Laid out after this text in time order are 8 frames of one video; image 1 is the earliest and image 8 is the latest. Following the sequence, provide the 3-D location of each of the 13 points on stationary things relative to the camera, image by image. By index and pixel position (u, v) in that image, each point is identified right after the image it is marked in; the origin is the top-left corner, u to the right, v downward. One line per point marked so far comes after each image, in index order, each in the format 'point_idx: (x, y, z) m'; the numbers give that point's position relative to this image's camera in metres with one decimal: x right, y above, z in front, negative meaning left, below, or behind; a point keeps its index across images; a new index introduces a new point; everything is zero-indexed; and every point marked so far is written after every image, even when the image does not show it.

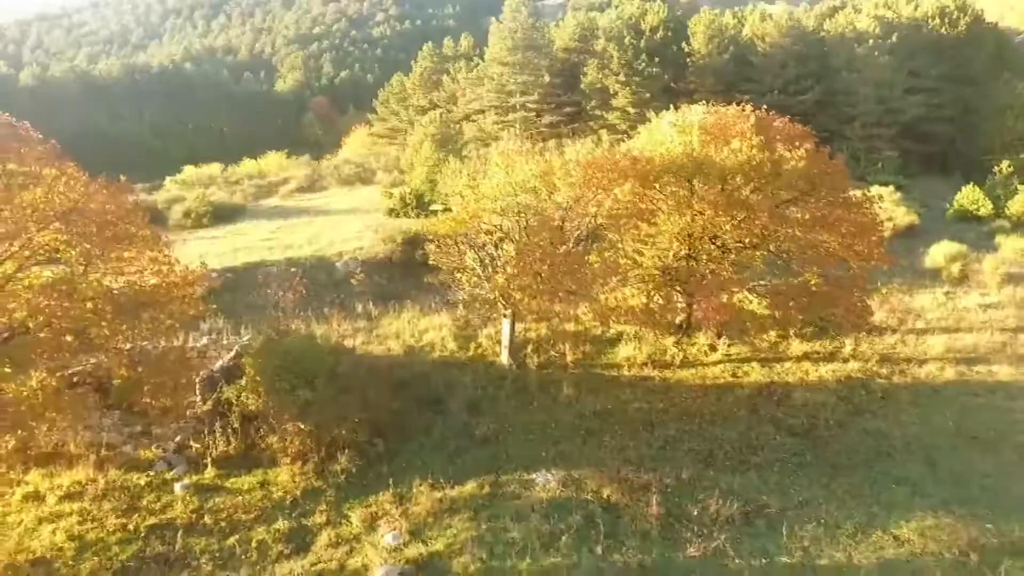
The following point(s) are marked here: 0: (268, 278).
0: (-5.6, +0.2, +18.1) m
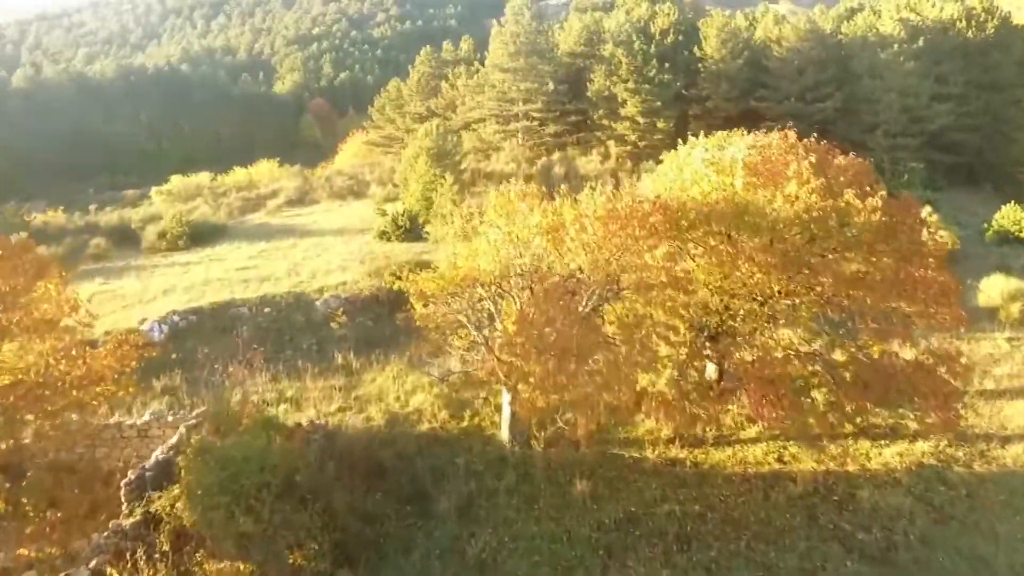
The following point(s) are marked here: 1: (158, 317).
0: (-5.5, -0.7, +16.0) m
1: (-7.0, -0.6, +15.7) m
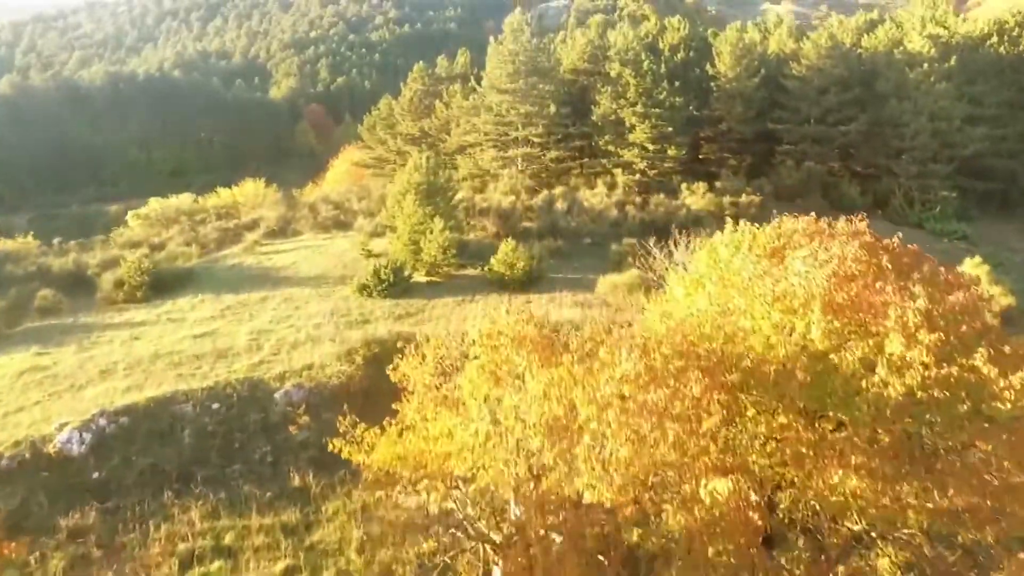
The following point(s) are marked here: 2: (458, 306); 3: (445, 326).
0: (-5.6, -2.3, +13.4) m
1: (-7.1, -2.2, +13.1) m
2: (-1.3, -0.5, +19.3) m
3: (-1.5, -0.9, +17.5) m
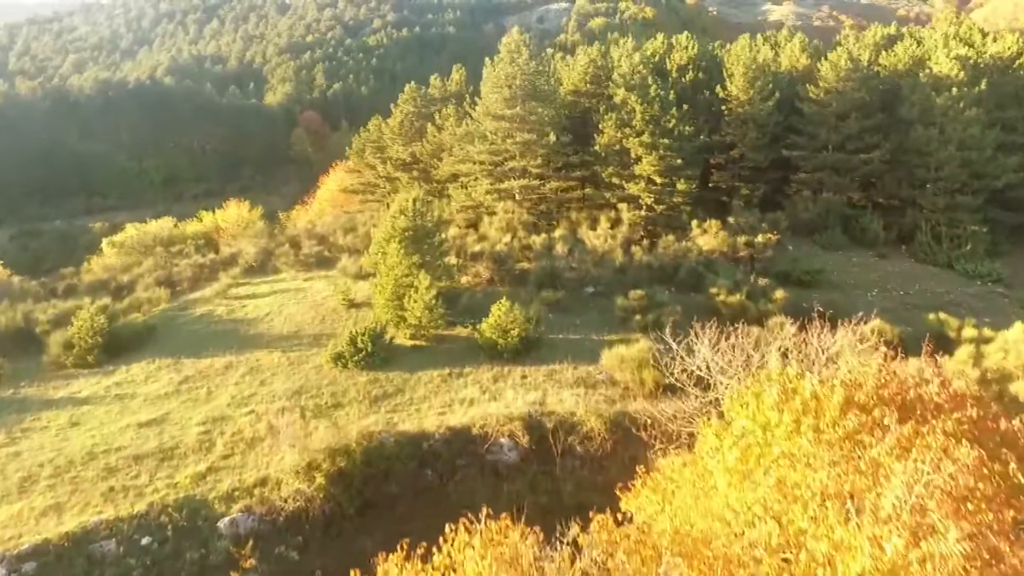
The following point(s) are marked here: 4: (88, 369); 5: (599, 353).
0: (-5.7, -3.8, +11.1) m
1: (-7.2, -3.8, +10.8) m
2: (-1.5, -2.1, +17.0) m
3: (-1.6, -2.5, +15.2) m
4: (-10.6, -2.0, +19.8) m
5: (+2.0, -1.5, +18.5) m
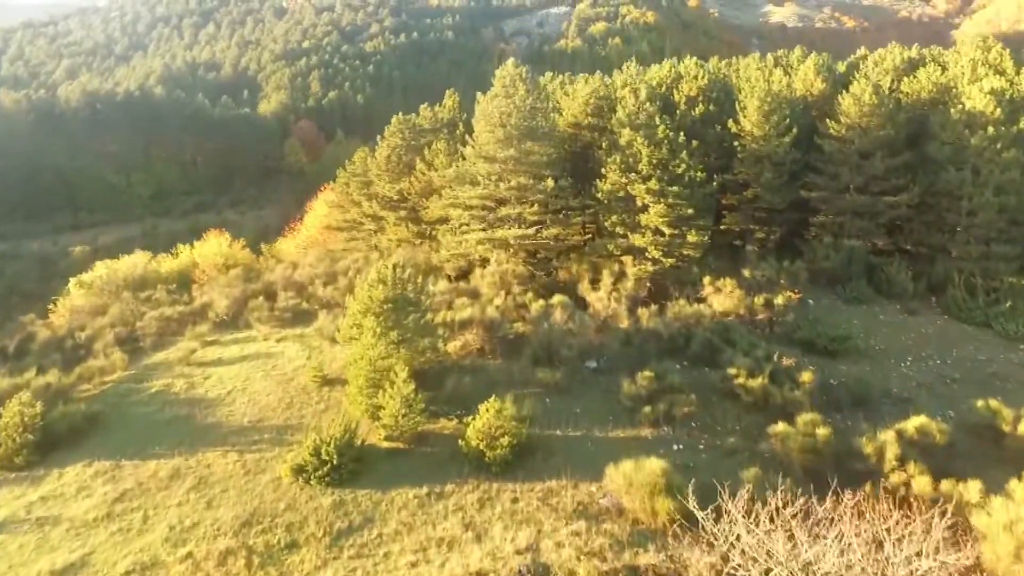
0: (-6.0, -5.8, +8.5) m
1: (-7.5, -5.8, +8.2) m
2: (-1.7, -4.1, +14.4) m
3: (-1.8, -4.4, +12.6) m
4: (-10.8, -4.0, +17.3) m
5: (+1.8, -3.5, +15.9) m
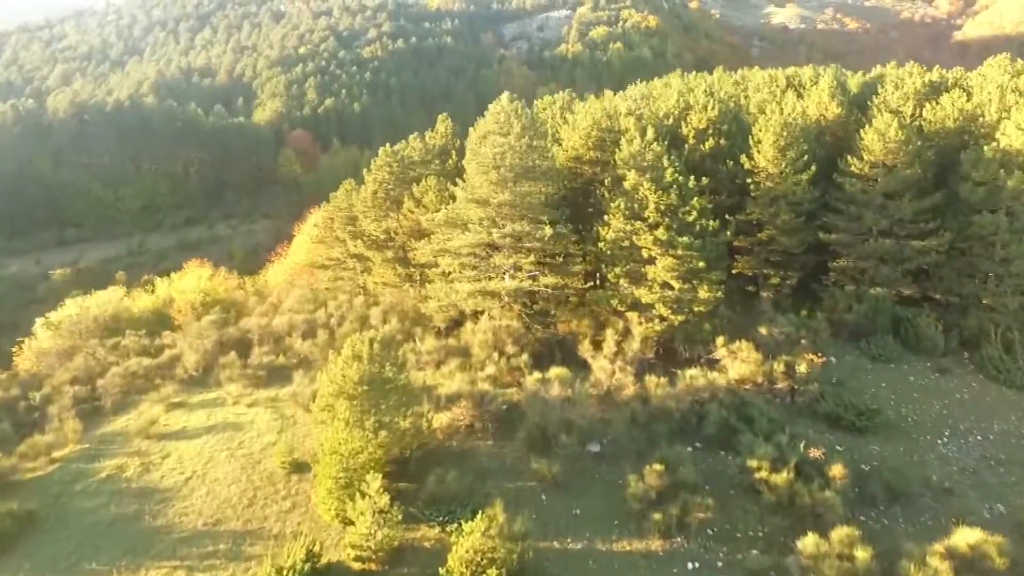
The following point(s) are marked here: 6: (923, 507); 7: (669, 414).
0: (-6.2, -7.6, +6.2) m
1: (-7.6, -7.5, +5.9) m
2: (-1.9, -5.9, +12.1) m
3: (-2.0, -6.2, +10.3) m
4: (-11.0, -5.8, +15.0) m
5: (+1.6, -5.2, +13.6) m
6: (+9.1, -4.8, +17.7) m
7: (+3.9, -3.1, +19.9) m
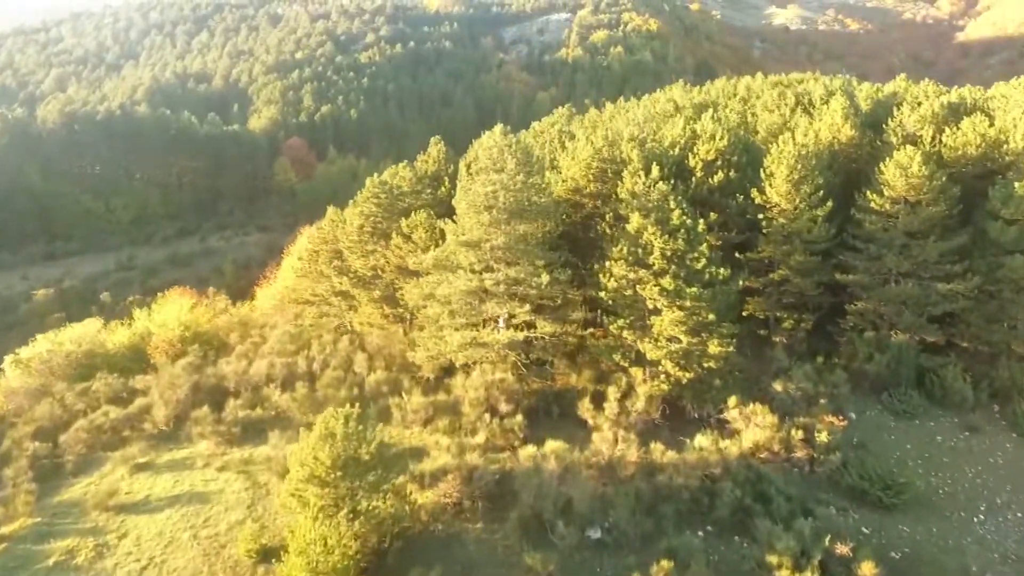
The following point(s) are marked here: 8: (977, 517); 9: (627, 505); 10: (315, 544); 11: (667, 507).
0: (-6.3, -9.1, +4.3) m
1: (-7.8, -9.0, +4.1) m
2: (-2.0, -7.3, +10.3) m
3: (-2.2, -7.7, +8.4) m
4: (-11.1, -7.2, +13.1) m
5: (+1.4, -6.7, +11.8) m
6: (+8.9, -6.3, +15.8) m
7: (+3.7, -4.6, +18.0) m
8: (+10.9, -5.3, +18.7) m
9: (+2.5, -4.7, +17.6) m
10: (-3.7, -4.6, +14.5) m
11: (+3.4, -4.8, +17.6) m
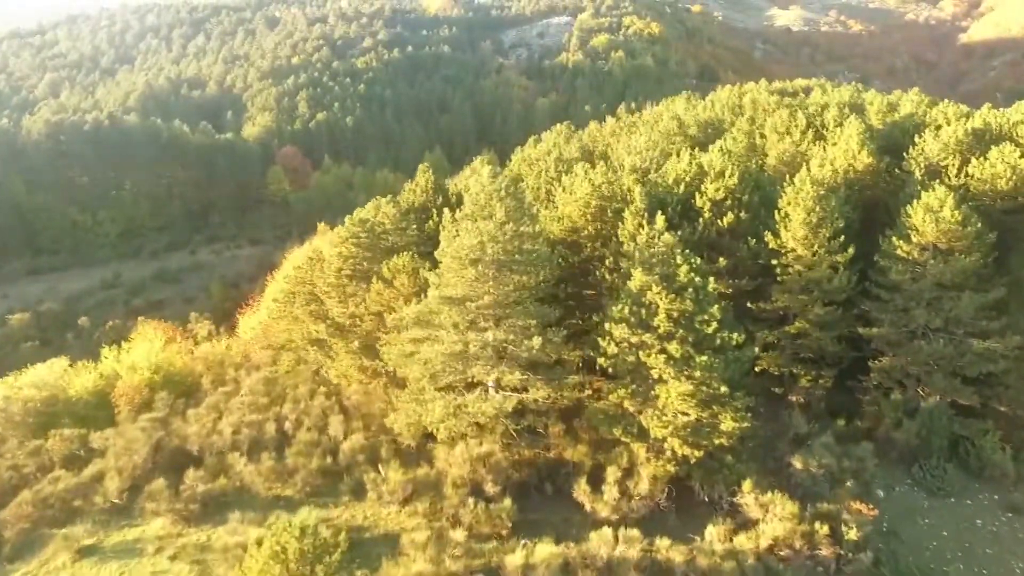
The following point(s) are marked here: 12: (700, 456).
0: (-6.7, -10.7, +2.0) m
1: (-8.2, -10.6, +1.7) m
2: (-2.4, -8.9, +7.9) m
3: (-2.5, -9.3, +6.1) m
4: (-11.4, -8.8, +10.8) m
5: (+1.1, -8.3, +9.4) m
6: (+8.6, -7.9, +13.5) m
7: (+3.4, -6.2, +15.6) m
8: (+10.6, -6.9, +16.4) m
9: (+2.2, -6.3, +15.2) m
10: (-4.0, -6.2, +12.2) m
11: (+3.1, -6.4, +15.3) m
12: (+4.5, -4.0, +19.4) m
